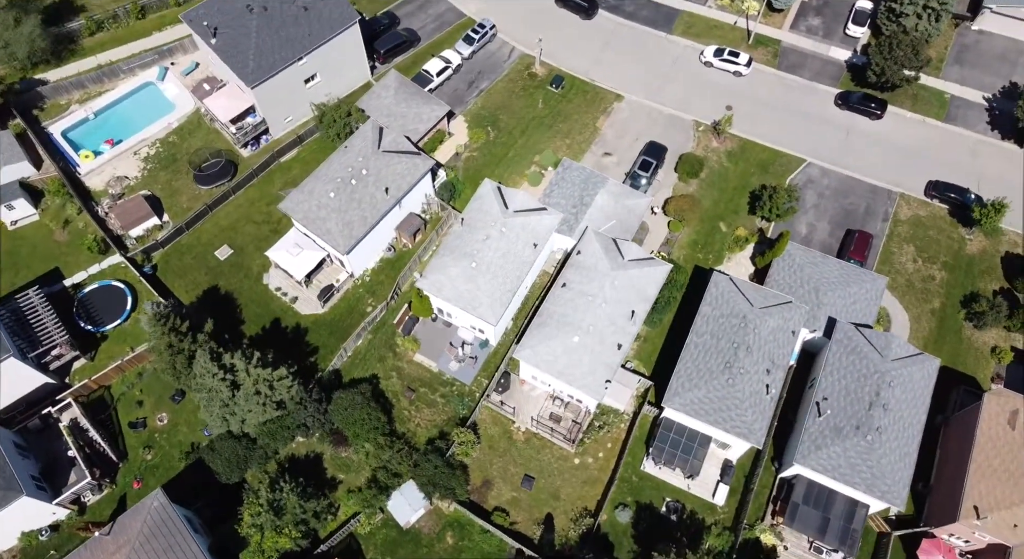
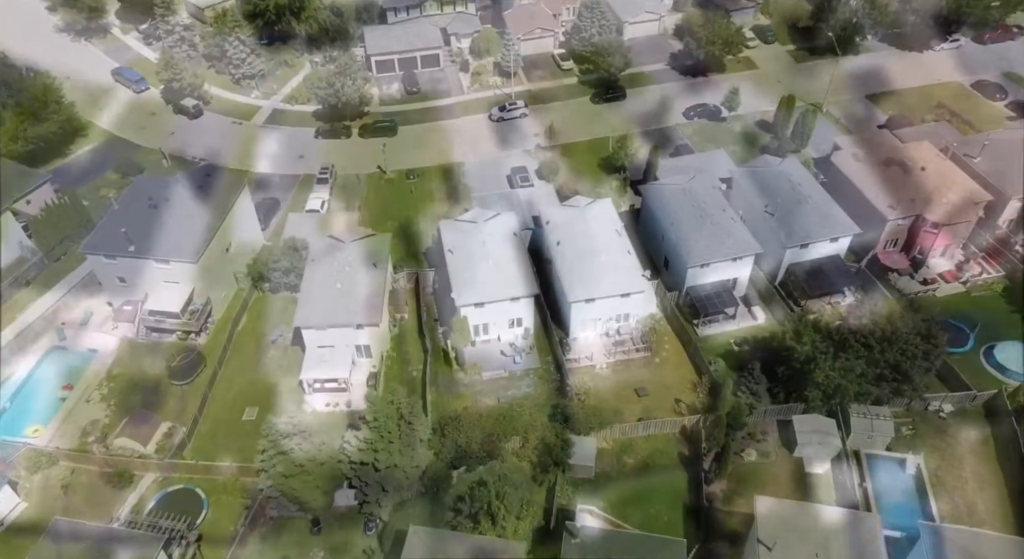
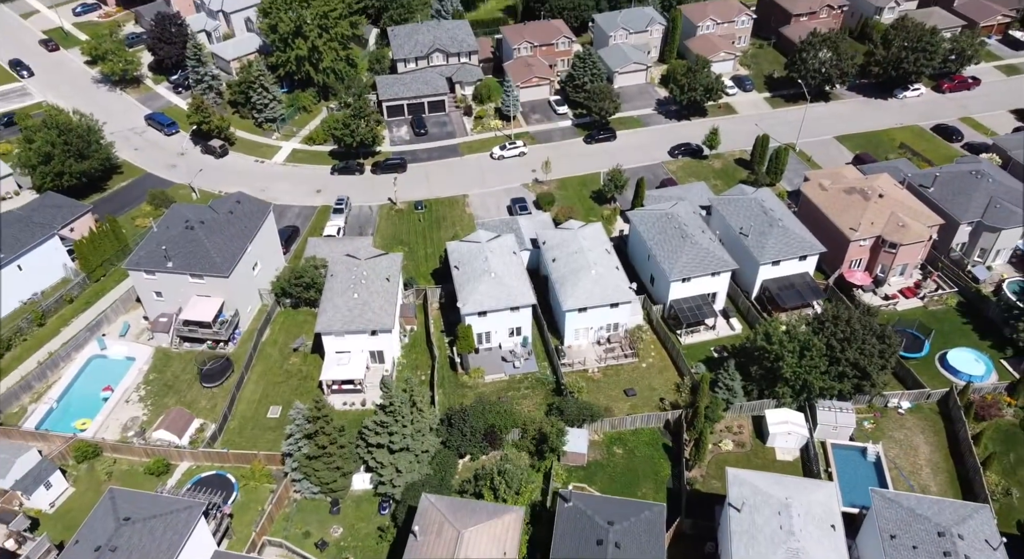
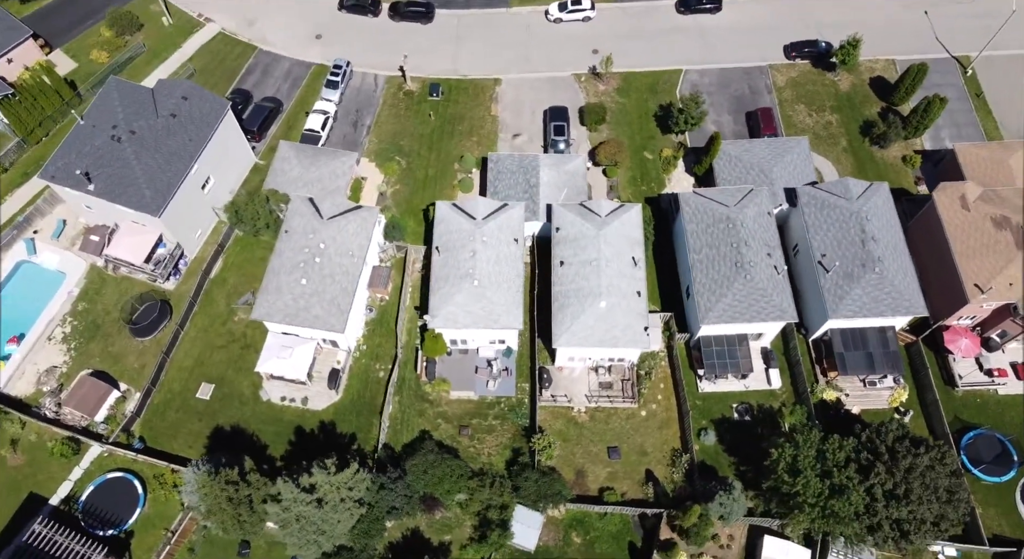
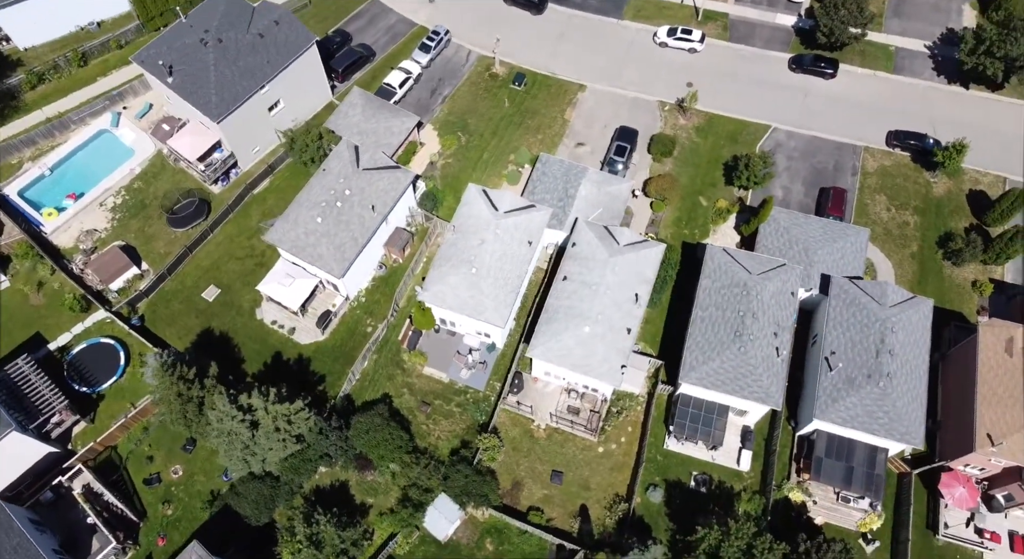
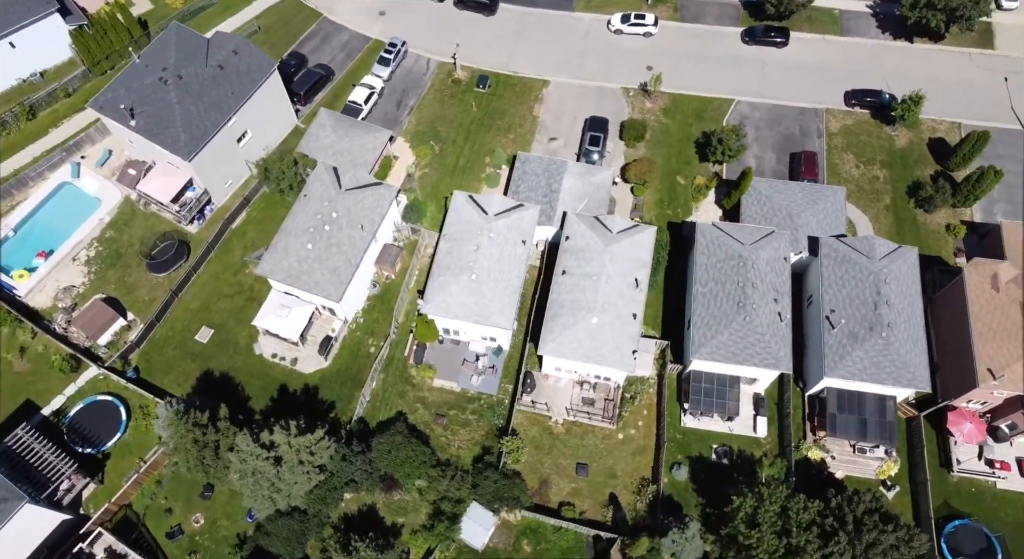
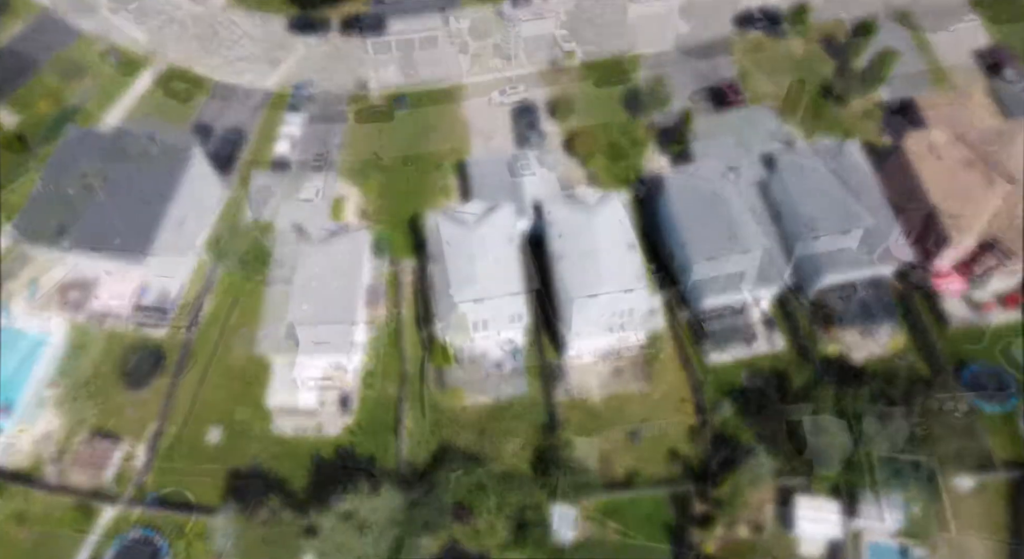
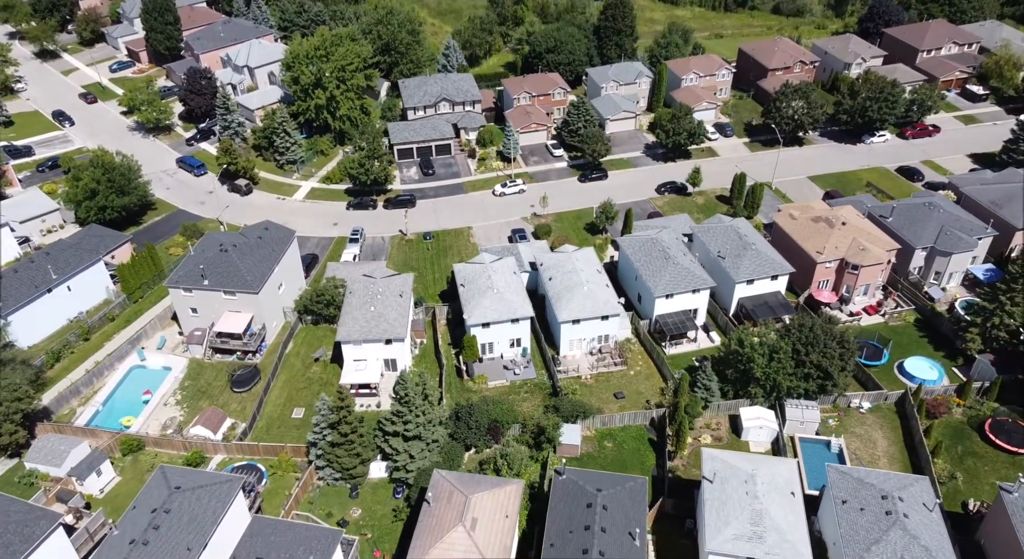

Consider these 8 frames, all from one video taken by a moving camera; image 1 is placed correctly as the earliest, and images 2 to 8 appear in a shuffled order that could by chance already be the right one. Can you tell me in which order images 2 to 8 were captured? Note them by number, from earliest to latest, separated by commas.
5, 6, 4, 7, 2, 3, 8
